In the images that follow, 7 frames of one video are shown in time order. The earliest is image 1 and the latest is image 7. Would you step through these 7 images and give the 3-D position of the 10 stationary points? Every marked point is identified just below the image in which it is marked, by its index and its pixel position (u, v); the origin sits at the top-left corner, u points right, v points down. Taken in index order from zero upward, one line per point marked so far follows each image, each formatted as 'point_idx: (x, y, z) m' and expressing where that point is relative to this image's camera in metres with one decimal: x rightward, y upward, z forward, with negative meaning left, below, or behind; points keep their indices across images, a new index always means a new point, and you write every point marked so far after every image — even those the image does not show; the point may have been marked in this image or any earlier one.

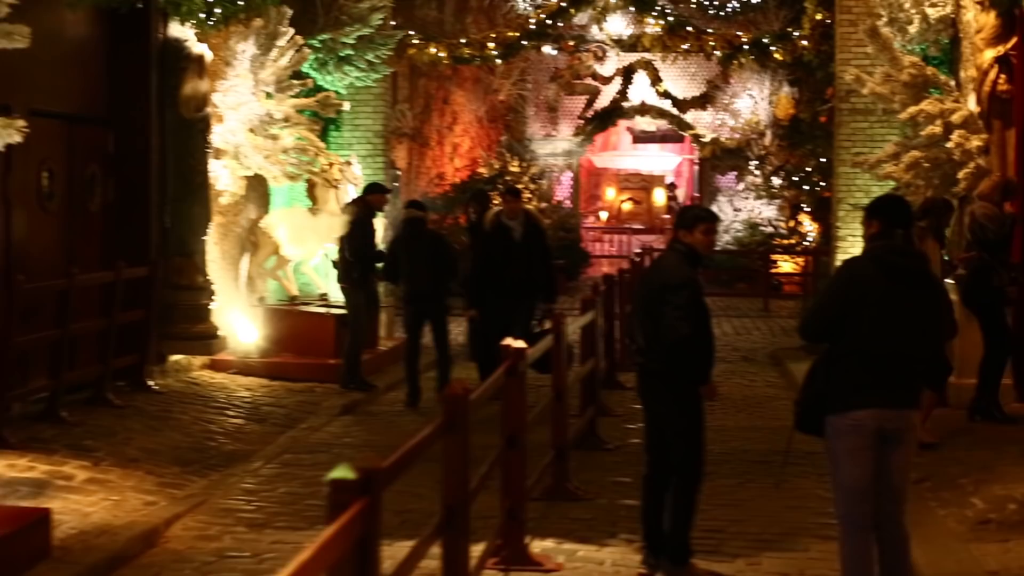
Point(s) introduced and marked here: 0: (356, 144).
0: (-2.0, +1.8, +16.9) m
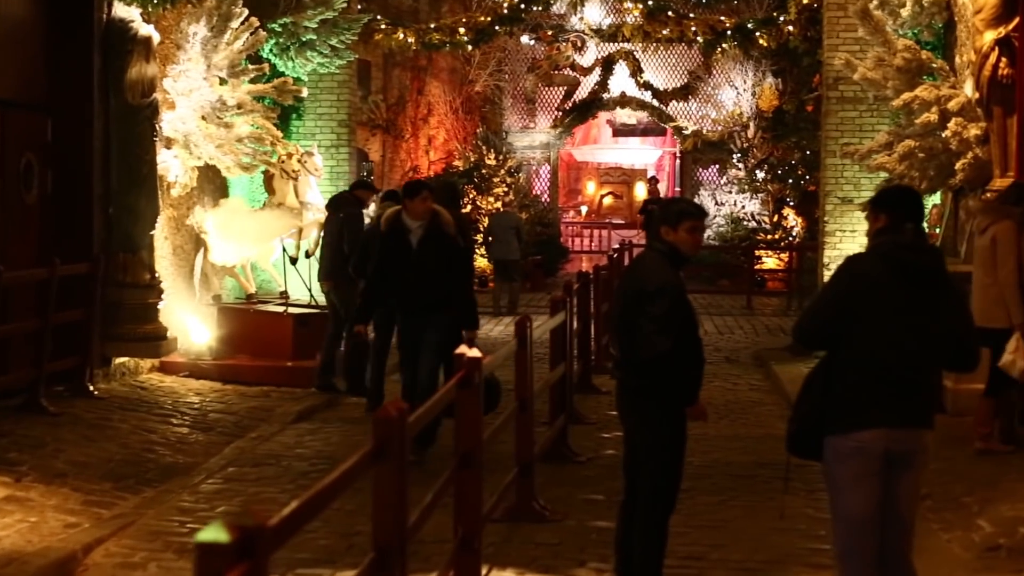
0: (-2.3, +1.8, +16.1) m
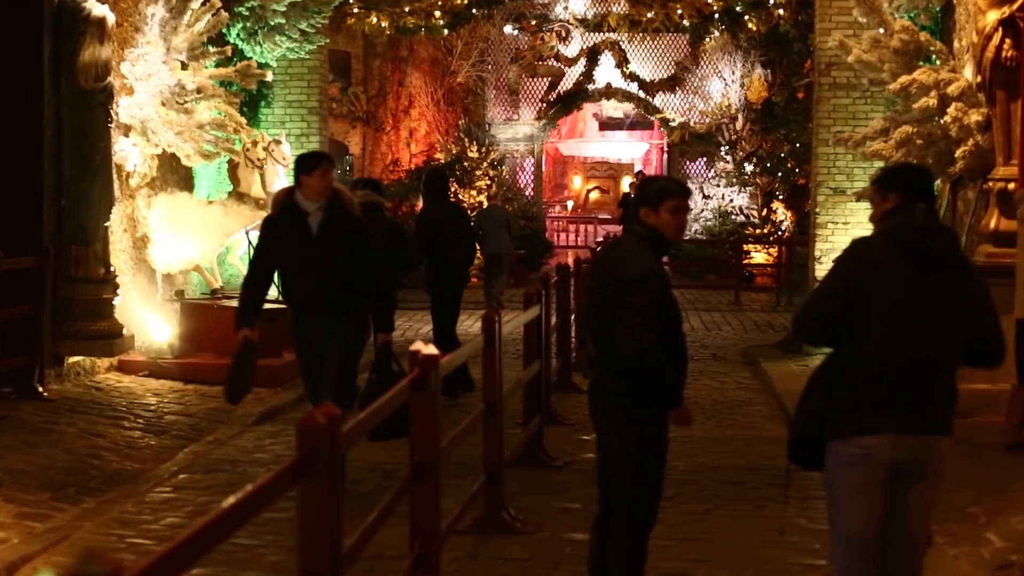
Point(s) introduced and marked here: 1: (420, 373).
0: (-2.5, +1.9, +15.4) m
1: (-0.4, -0.3, +5.5) m
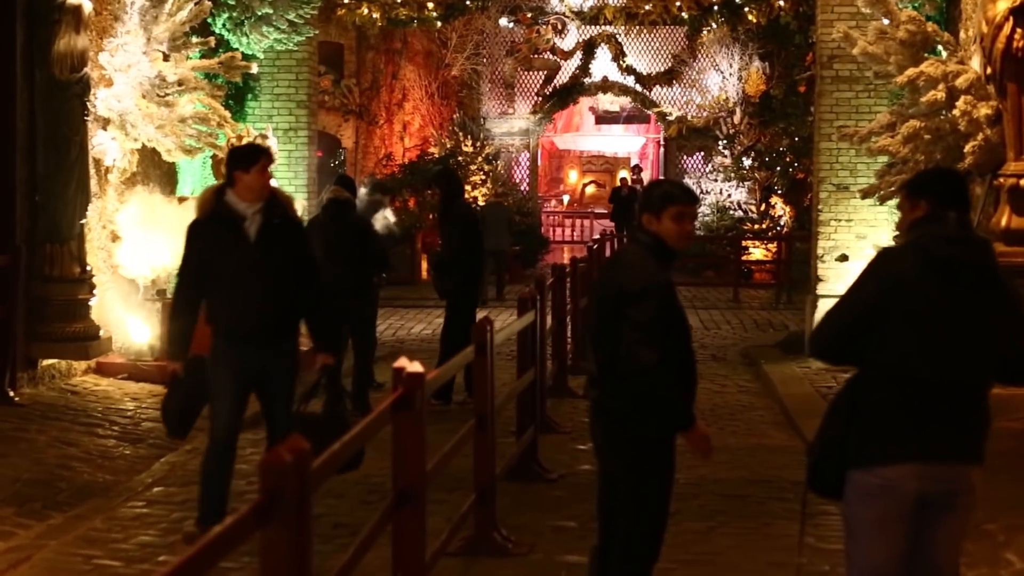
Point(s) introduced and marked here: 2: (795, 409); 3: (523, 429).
0: (-2.6, +1.9, +15.0) m
1: (-0.4, -0.4, +5.0) m
2: (+2.2, -0.9, +10.4) m
3: (+0.1, -0.9, +8.4) m
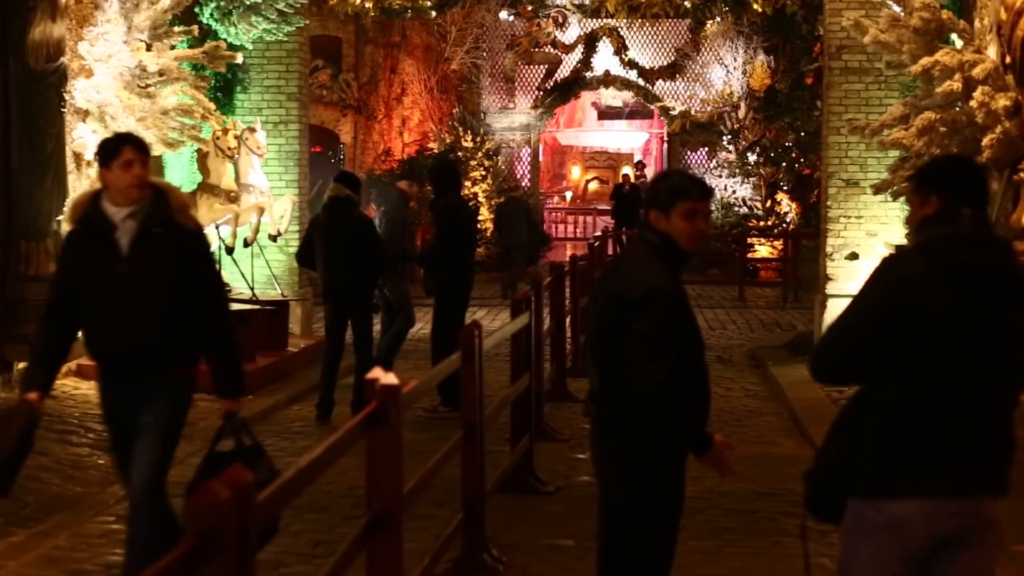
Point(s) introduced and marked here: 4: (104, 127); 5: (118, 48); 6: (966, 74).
0: (-2.6, +1.9, +14.5) m
1: (-0.4, -0.4, +4.6) m
2: (+2.1, -0.9, +10.0) m
3: (0.0, -0.9, +7.9) m
4: (-3.4, +1.3, +11.3) m
5: (-3.2, +2.0, +11.2) m
6: (+3.6, +1.7, +10.8) m
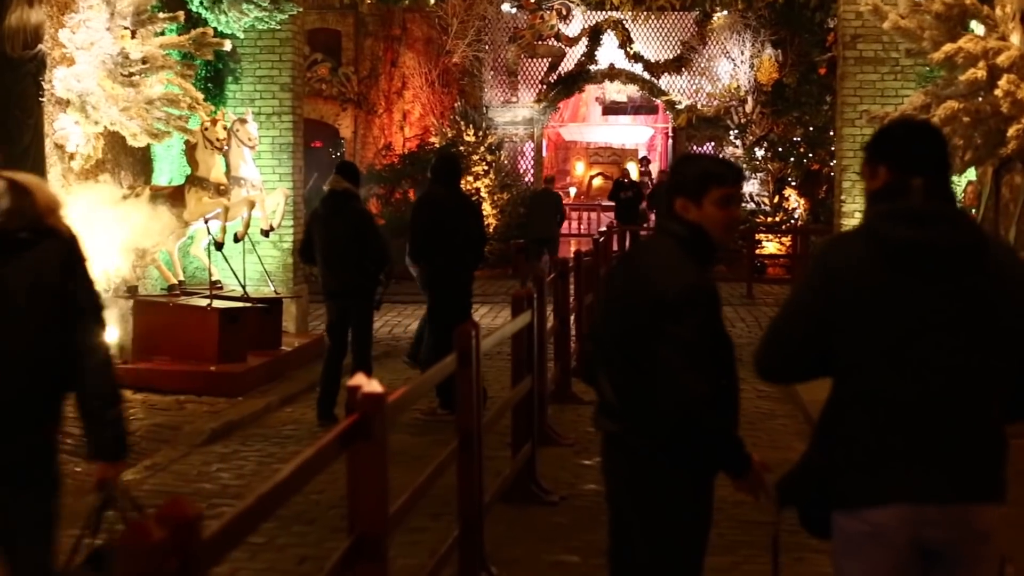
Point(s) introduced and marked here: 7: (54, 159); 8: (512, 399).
0: (-2.6, +1.9, +14.0) m
1: (-0.4, -0.4, +4.1) m
2: (+2.1, -0.9, +9.5) m
3: (0.0, -0.9, +7.4) m
4: (-3.4, +1.4, +10.8) m
5: (-3.2, +2.0, +10.7) m
6: (+3.6, +1.7, +10.3) m
7: (-3.8, +1.1, +11.4) m
8: (0.0, -0.6, +7.1) m
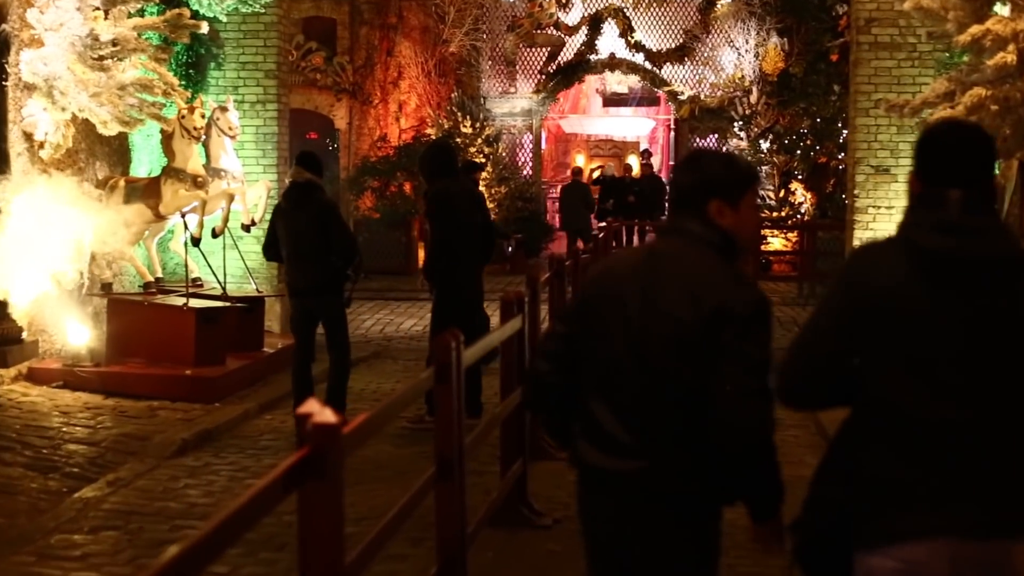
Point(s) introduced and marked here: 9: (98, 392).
0: (-2.6, +2.0, +13.3) m
1: (-0.5, -0.4, +3.4) m
2: (+2.1, -0.9, +8.8) m
3: (0.0, -0.9, +6.8) m
4: (-3.4, +1.4, +10.2) m
5: (-3.3, +2.0, +10.1) m
6: (+3.6, +1.7, +9.6) m
7: (-3.9, +1.1, +10.7) m
8: (0.0, -0.6, +6.5) m
9: (-3.0, -0.8, +9.7) m
